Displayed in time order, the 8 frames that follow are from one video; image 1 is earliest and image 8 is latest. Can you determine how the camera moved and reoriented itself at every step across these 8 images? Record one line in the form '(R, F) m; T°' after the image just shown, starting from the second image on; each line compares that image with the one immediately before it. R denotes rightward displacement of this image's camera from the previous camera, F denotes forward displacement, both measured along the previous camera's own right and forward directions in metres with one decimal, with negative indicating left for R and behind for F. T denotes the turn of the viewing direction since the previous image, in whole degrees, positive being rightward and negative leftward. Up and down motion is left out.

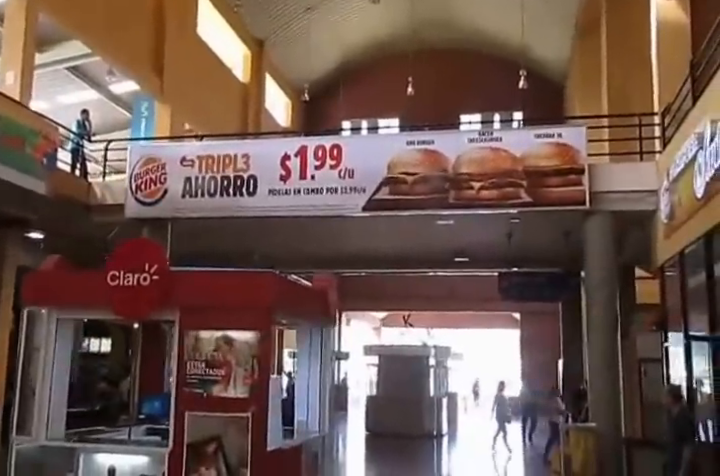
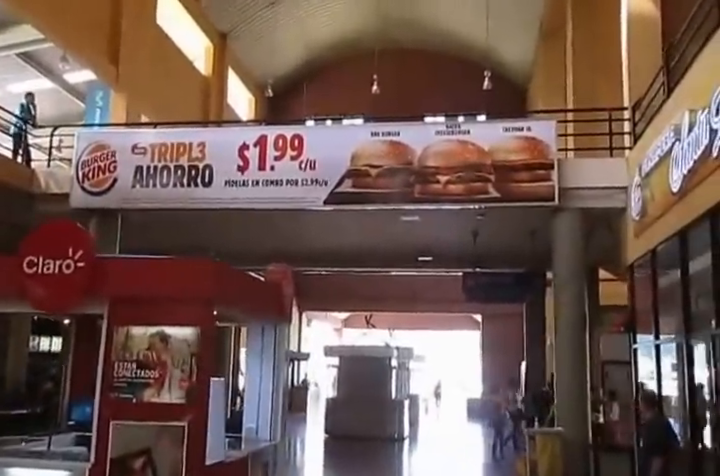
(0.0, +0.4) m; +3°
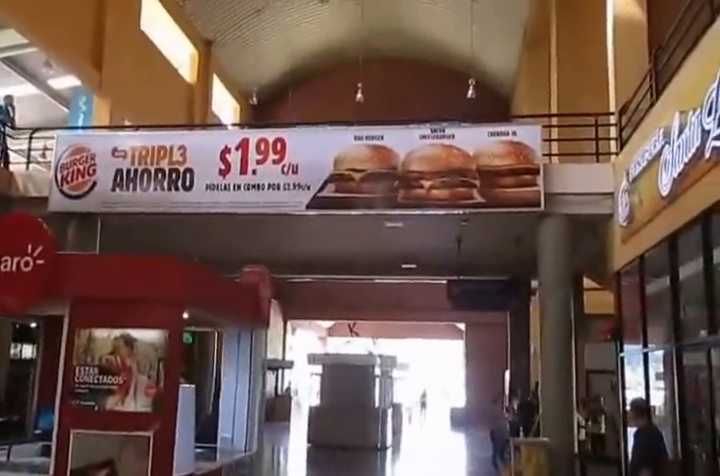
(0.0, +0.1) m; +1°
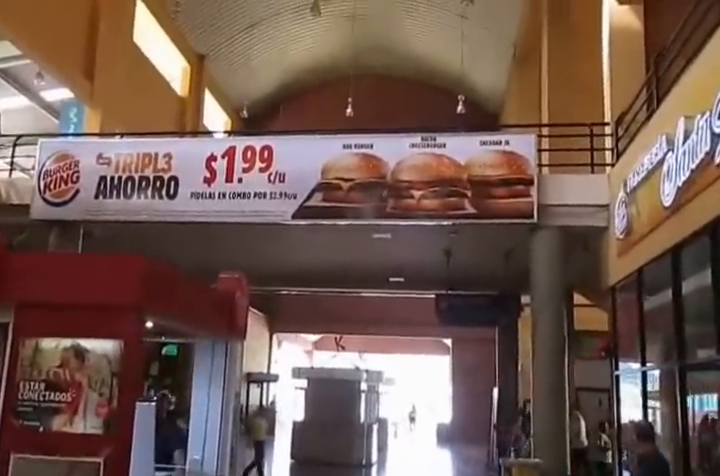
(0.0, +0.2) m; +1°
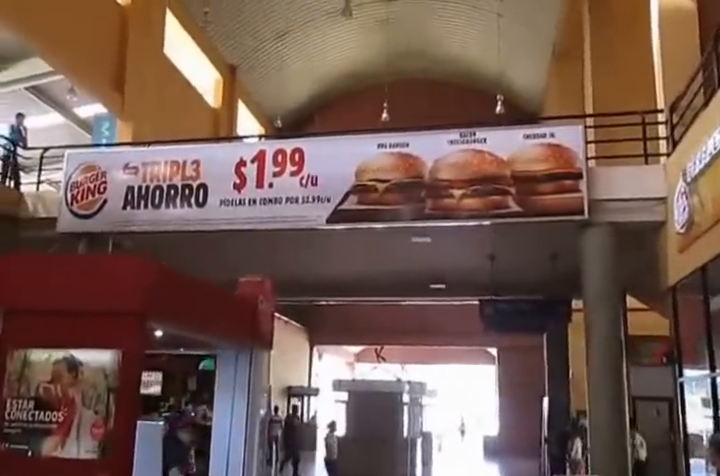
(0.0, +0.4) m; -3°
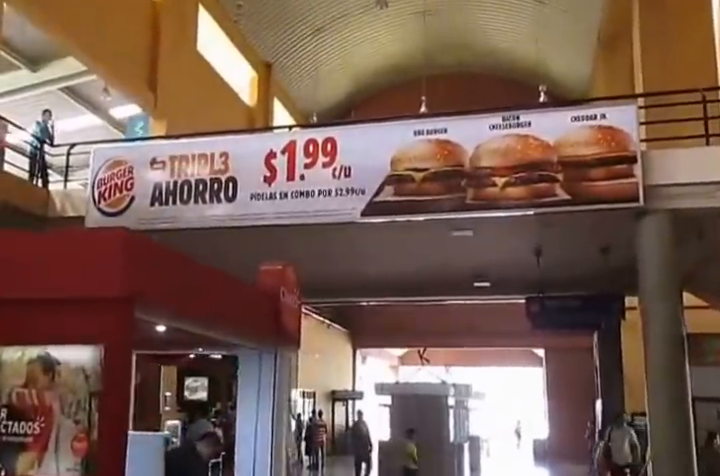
(+0.1, +0.4) m; -4°
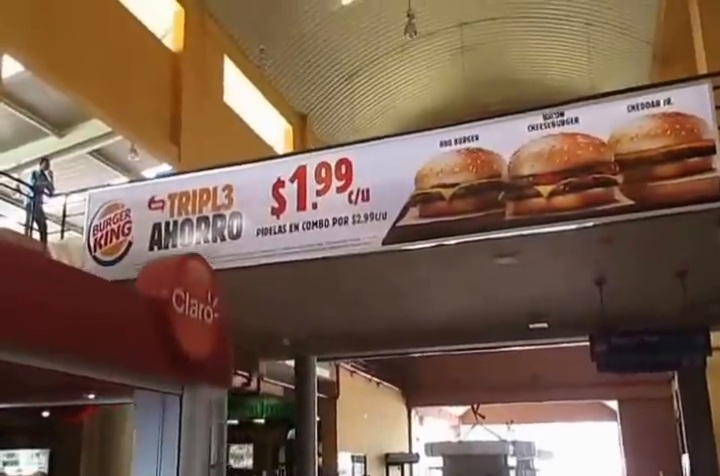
(+0.3, +1.0) m; -4°
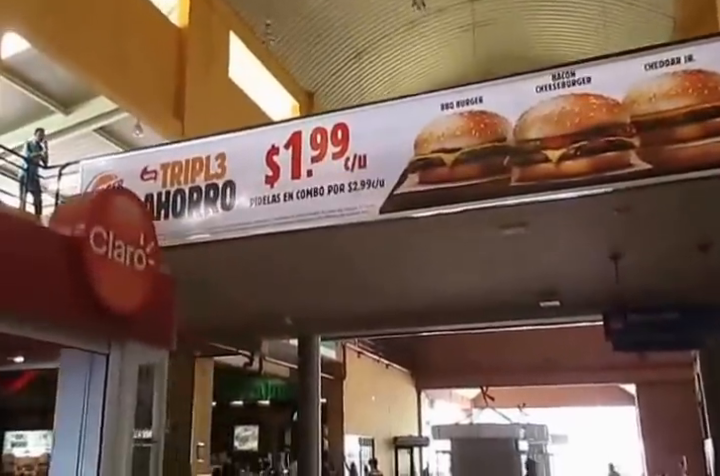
(+0.1, +0.3) m; -1°
